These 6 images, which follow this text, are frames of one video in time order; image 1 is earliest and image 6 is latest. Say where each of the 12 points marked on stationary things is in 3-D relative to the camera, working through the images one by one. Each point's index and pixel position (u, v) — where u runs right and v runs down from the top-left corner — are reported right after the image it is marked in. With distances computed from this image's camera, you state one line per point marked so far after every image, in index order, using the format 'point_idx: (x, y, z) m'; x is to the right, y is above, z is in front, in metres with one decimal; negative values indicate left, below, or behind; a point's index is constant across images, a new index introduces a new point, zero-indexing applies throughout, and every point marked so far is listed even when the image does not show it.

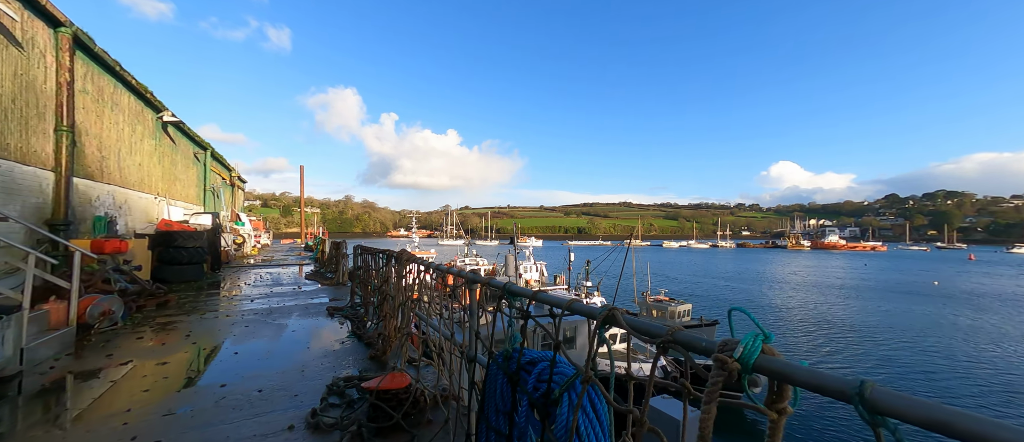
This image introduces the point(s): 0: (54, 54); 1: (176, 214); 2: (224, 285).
0: (-7.8, +2.9, +7.0) m
1: (-10.8, +0.2, +13.1) m
2: (-6.9, -1.6, +9.8) m
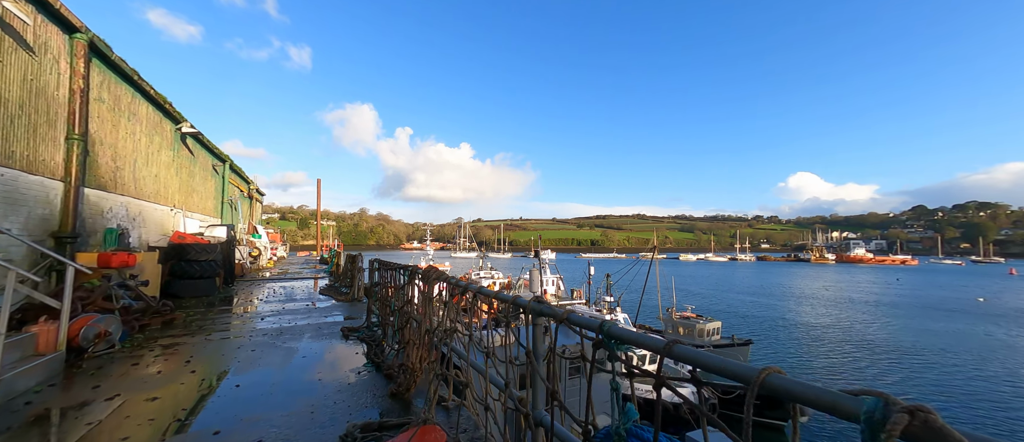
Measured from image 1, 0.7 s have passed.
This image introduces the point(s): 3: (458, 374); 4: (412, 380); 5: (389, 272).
0: (-7.4, +2.7, +6.8) m
1: (-10.1, -0.2, +12.8) m
2: (-6.3, -1.8, +9.3) m
3: (-0.4, -1.1, +2.8) m
4: (-0.8, -1.3, +3.4) m
5: (-1.8, -0.7, +5.8) m
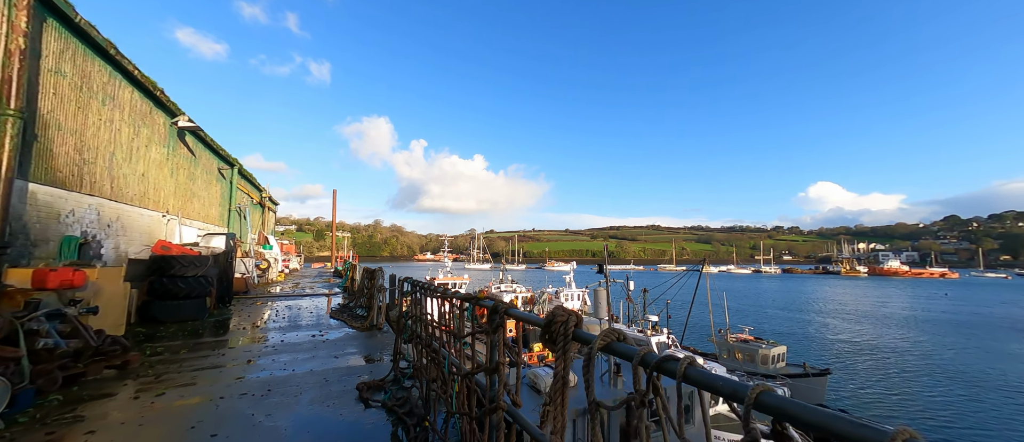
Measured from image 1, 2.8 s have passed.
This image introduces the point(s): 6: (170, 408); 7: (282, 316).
0: (-6.3, +2.6, +5.1) m
1: (-8.9, -0.4, +11.2) m
2: (-5.2, -2.0, +7.5) m
3: (+0.5, -1.0, +0.8) m
4: (+0.1, -1.3, +1.4) m
5: (-0.8, -0.7, +3.9) m
6: (-3.0, -1.6, +3.6) m
7: (-5.1, -2.1, +9.0) m
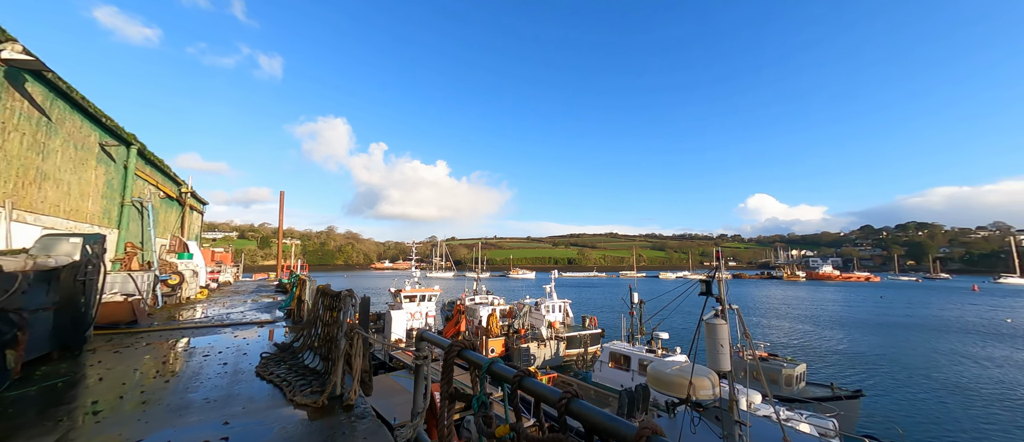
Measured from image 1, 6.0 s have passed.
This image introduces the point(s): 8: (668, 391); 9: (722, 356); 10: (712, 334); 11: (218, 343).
0: (-5.3, +2.8, +1.4) m
1: (-8.4, -0.3, +7.1) m
2: (-4.4, -1.8, +3.8) m
3: (+1.9, -0.8, -2.3) m
4: (+1.5, -1.0, -1.7) m
5: (+0.4, -0.5, +0.7) m
6: (-1.8, -1.4, +0.1) m
7: (-4.4, -2.0, +5.3) m
8: (+2.3, -2.5, +5.9) m
9: (+2.8, -1.8, +5.4) m
10: (+2.7, -1.5, +5.4) m
11: (-5.1, -2.1, +7.0) m
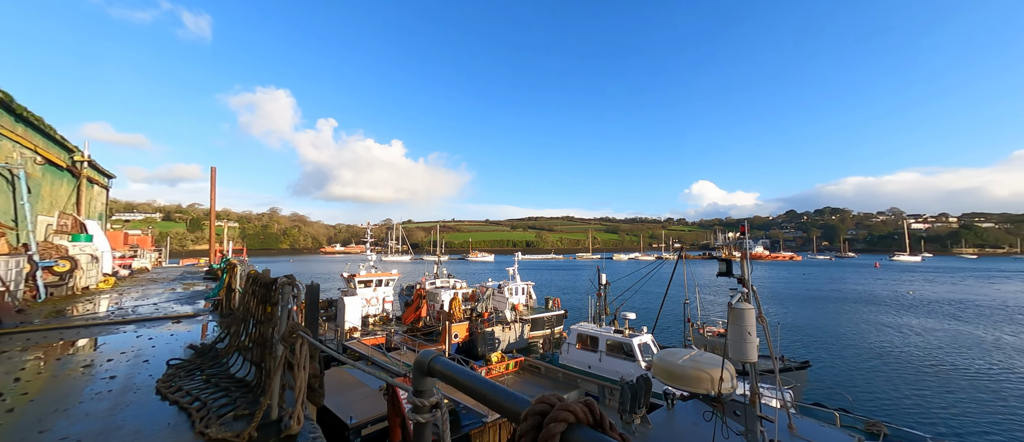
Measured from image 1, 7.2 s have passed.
0: (-4.9, +3.0, -0.4) m
1: (-8.6, +0.1, +5.1) m
2: (-4.3, -1.5, +2.3) m
3: (+2.7, -0.7, -3.1) m
4: (+2.1, -0.9, -2.6) m
5: (+0.8, -0.3, -0.4) m
6: (-1.3, -1.2, -1.1) m
7: (-4.4, -1.6, +3.8) m
8: (+2.1, -2.1, +5.1) m
9: (+2.7, -1.4, +4.7) m
10: (+2.6, -1.1, +4.6) m
11: (-5.3, -1.7, +5.4) m
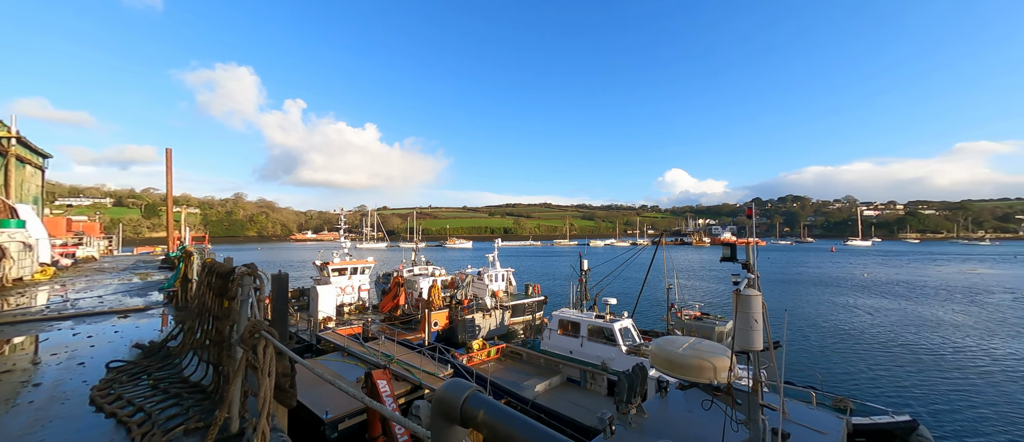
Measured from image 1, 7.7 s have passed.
0: (-4.7, +3.0, -1.2) m
1: (-8.7, +0.3, +4.2) m
2: (-4.2, -1.4, +1.7) m
3: (+3.0, -0.7, -3.4) m
4: (+2.5, -0.9, -2.9) m
5: (+1.0, -0.3, -0.8) m
6: (-1.0, -1.2, -1.6) m
7: (-4.5, -1.4, +3.2) m
8: (+2.0, -1.8, +4.9) m
9: (+2.6, -1.2, +4.4) m
10: (+2.5, -0.9, +4.4) m
11: (-5.4, -1.5, +4.7) m
